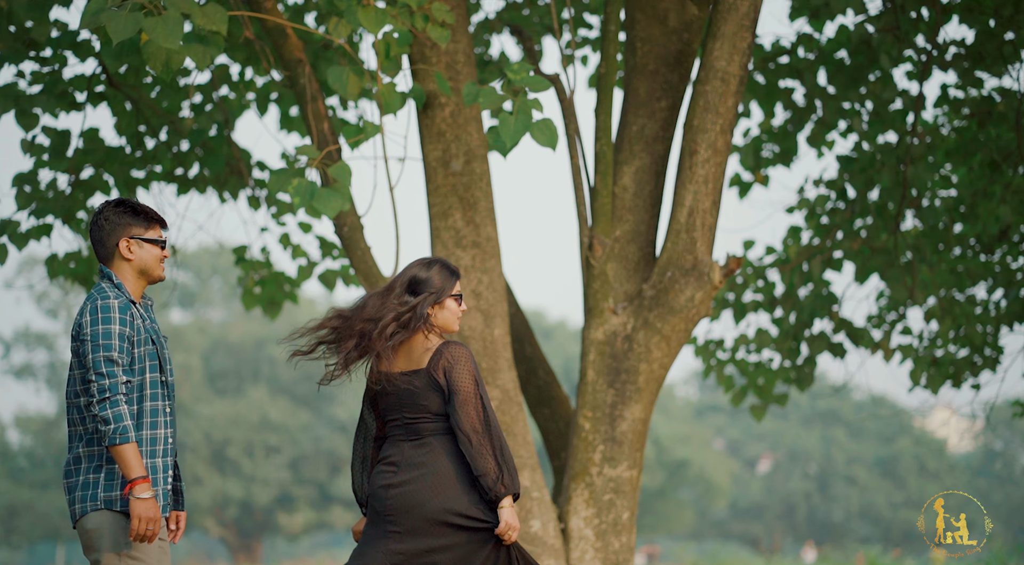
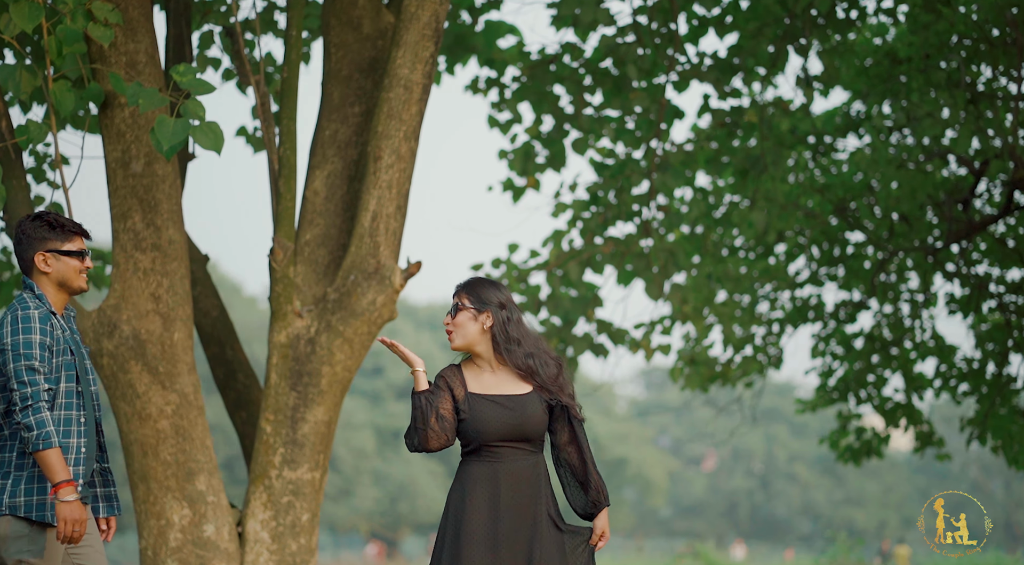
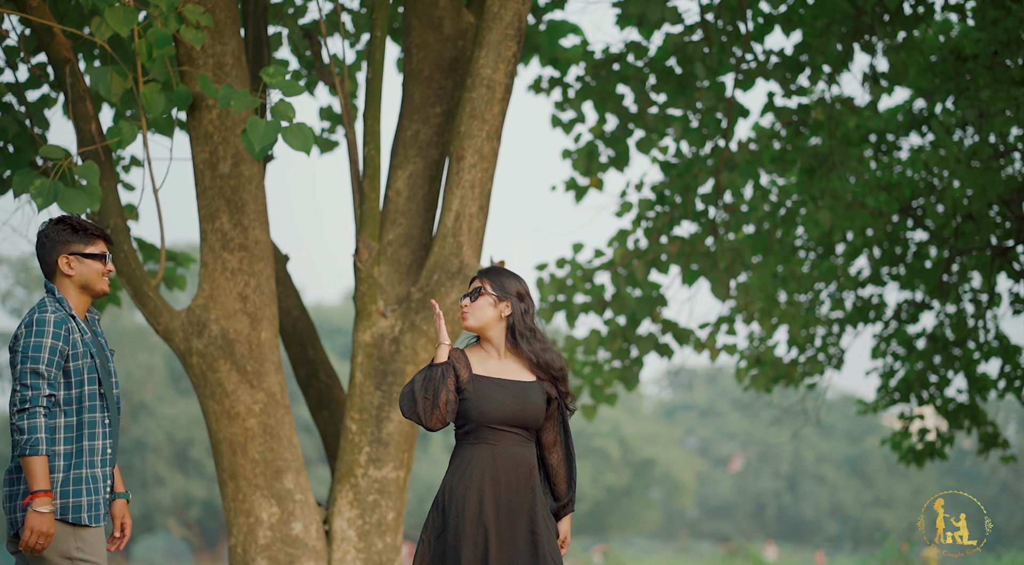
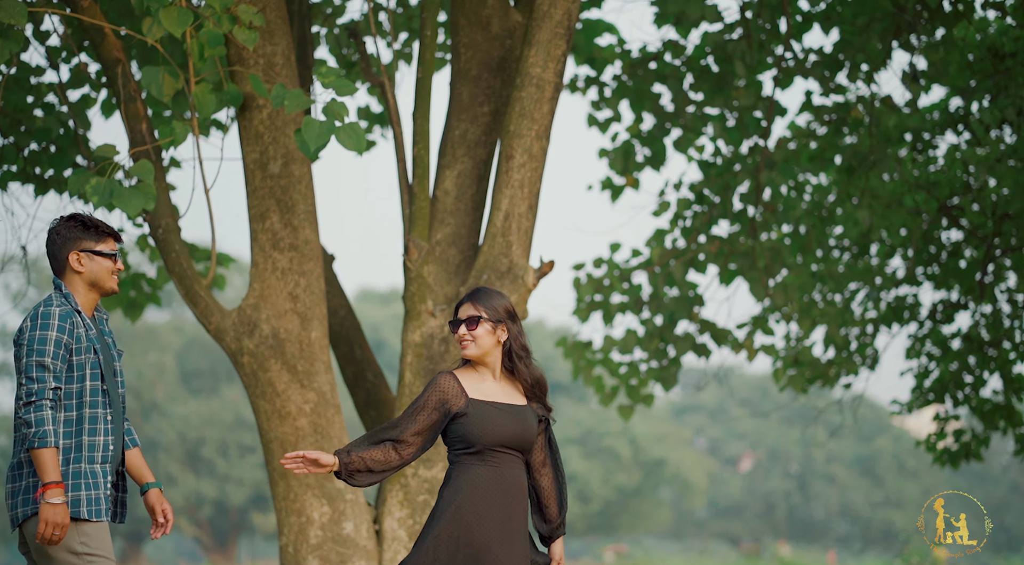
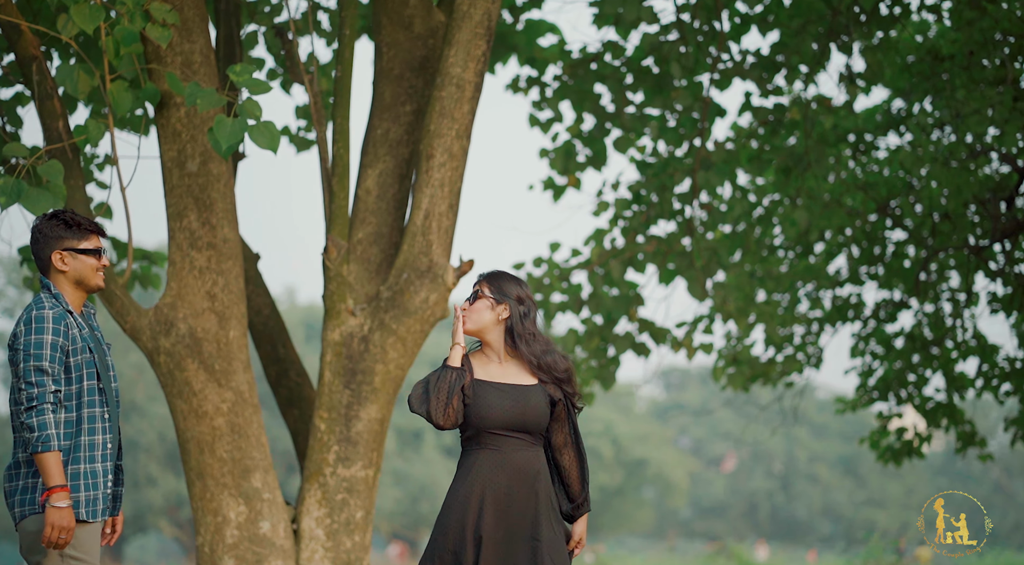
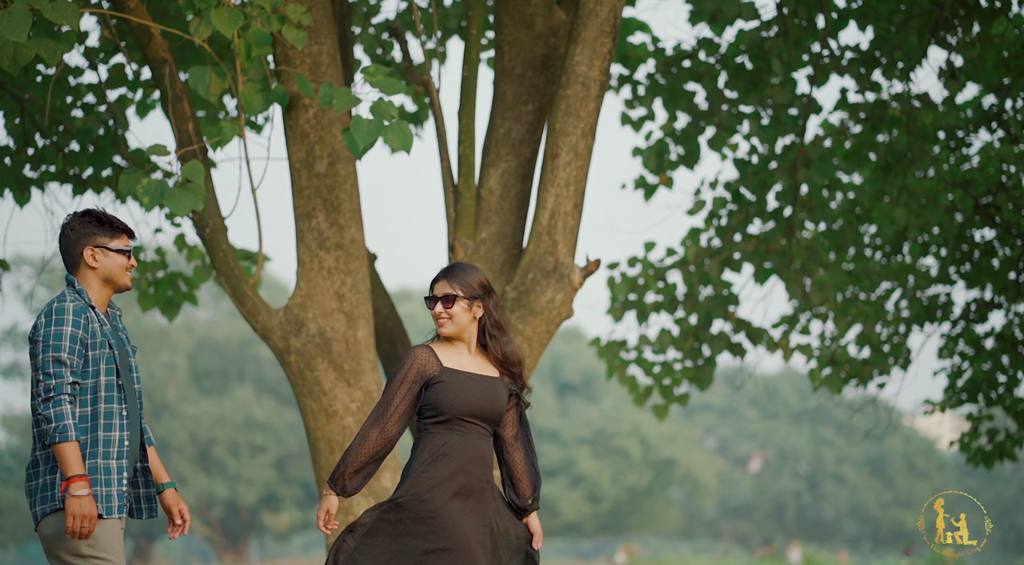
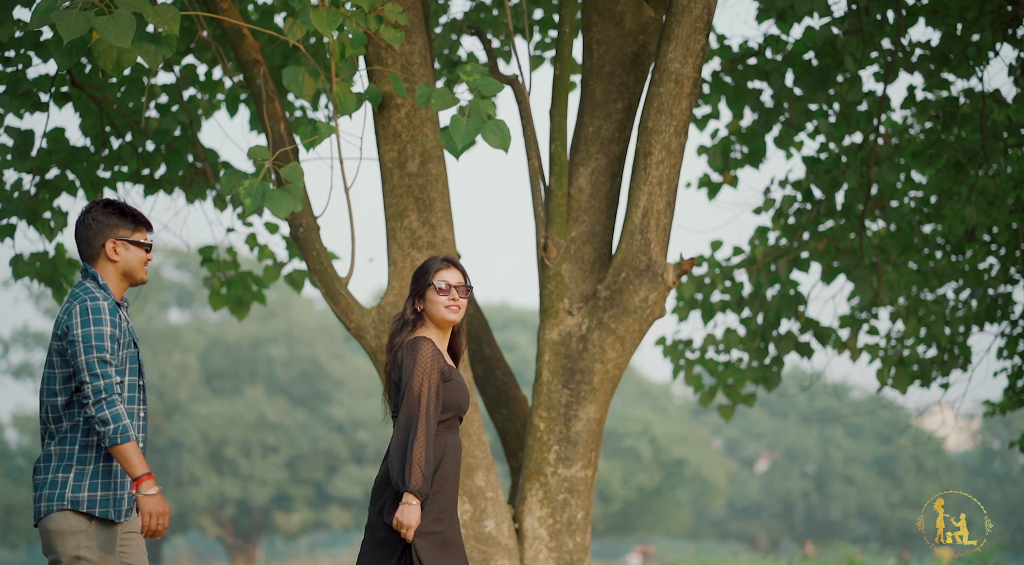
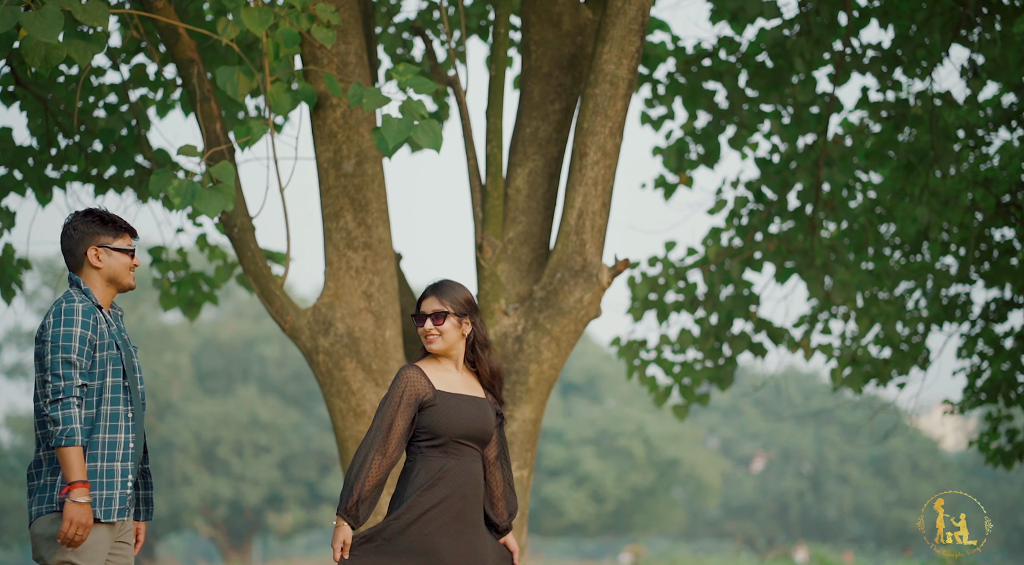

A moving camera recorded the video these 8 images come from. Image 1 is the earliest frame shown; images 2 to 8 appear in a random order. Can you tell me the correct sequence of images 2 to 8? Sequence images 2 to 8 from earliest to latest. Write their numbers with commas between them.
7, 8, 6, 4, 3, 5, 2
